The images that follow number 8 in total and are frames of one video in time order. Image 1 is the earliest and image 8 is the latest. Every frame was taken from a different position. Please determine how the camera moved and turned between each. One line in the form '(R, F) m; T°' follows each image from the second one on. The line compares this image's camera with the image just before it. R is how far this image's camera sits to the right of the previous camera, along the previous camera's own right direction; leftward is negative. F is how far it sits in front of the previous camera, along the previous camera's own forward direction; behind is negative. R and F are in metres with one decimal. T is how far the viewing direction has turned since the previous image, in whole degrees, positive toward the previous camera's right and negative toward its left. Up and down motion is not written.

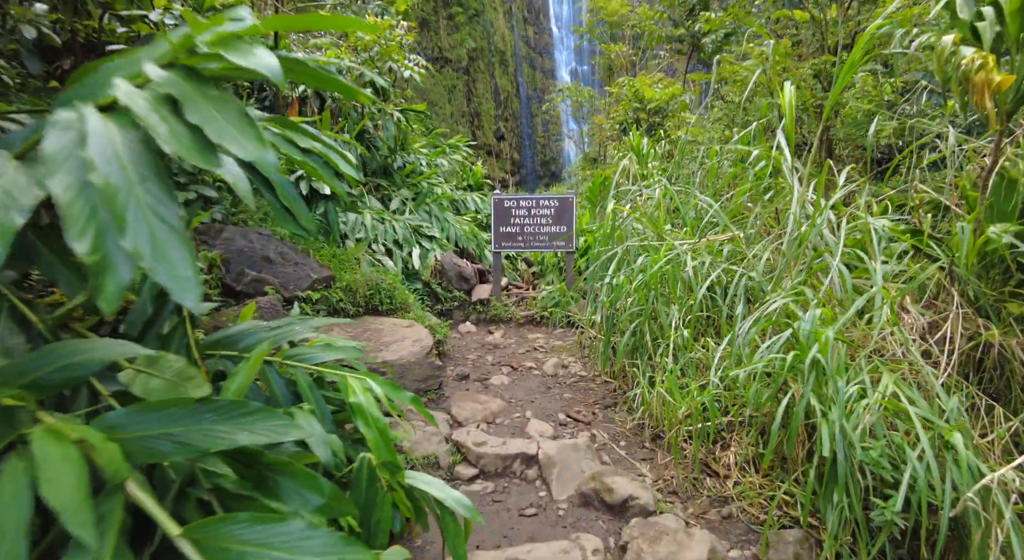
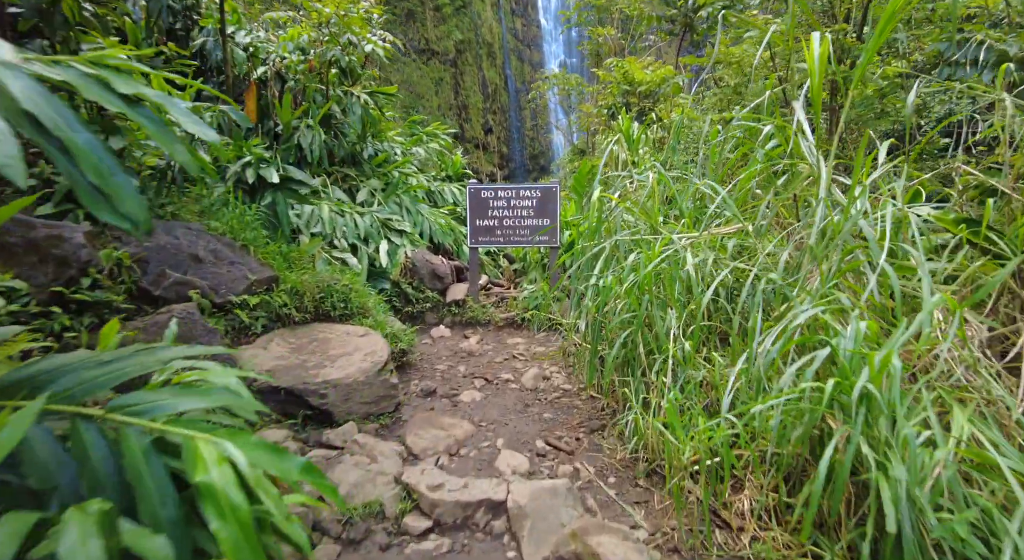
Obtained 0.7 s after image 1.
(+0.1, +0.4) m; +1°
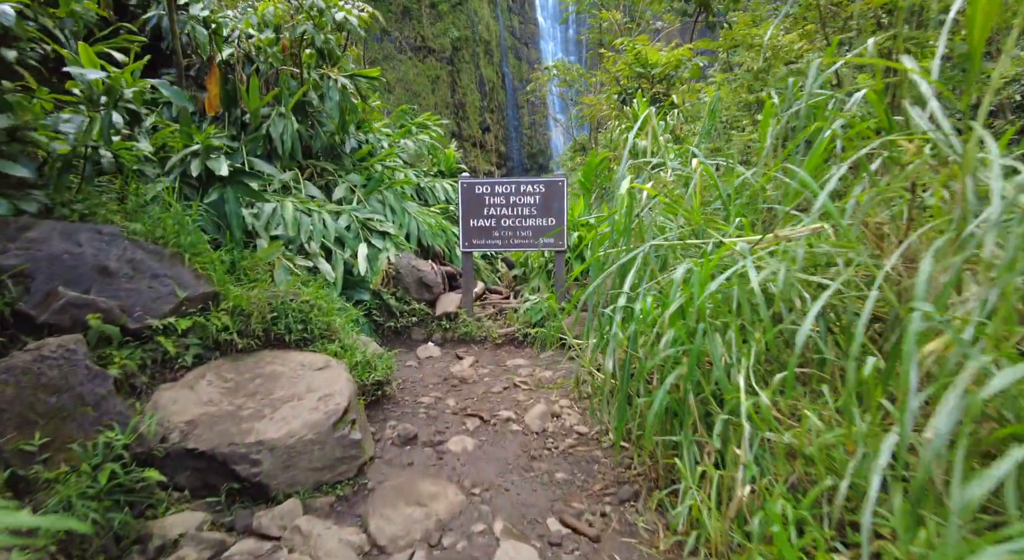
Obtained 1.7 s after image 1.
(0.0, +0.6) m; 0°
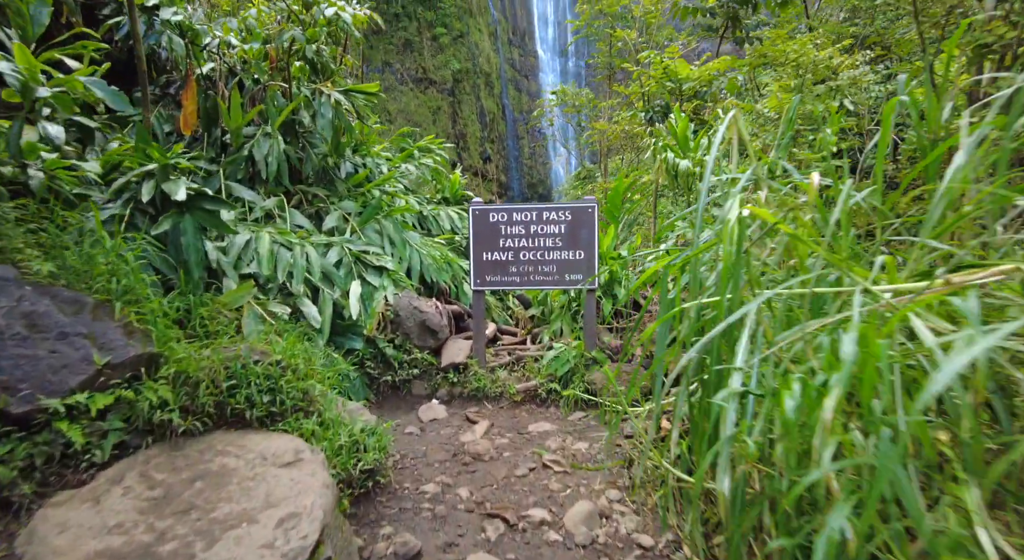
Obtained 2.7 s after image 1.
(-0.1, +0.6) m; 0°
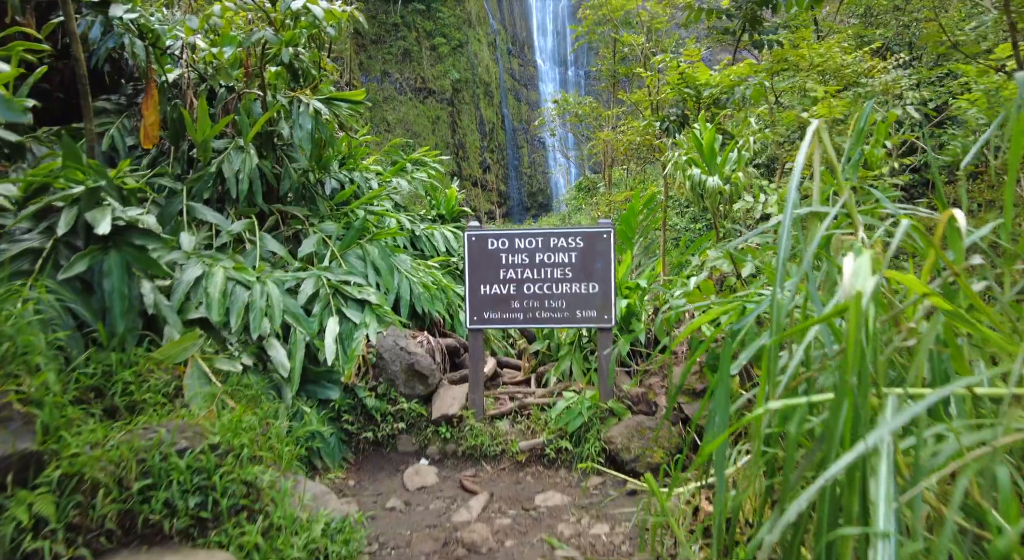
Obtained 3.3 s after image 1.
(0.0, +0.5) m; 0°
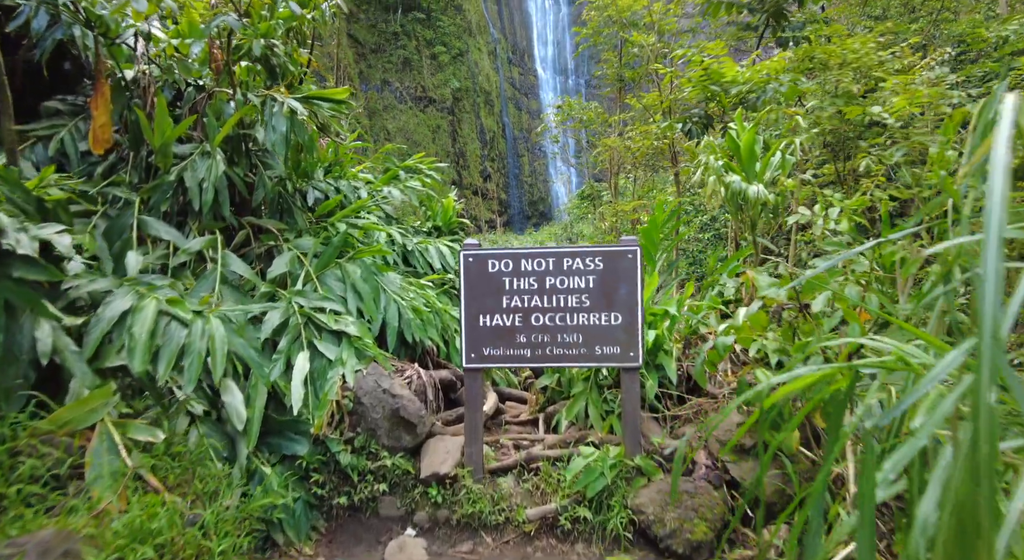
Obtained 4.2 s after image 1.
(0.0, +0.5) m; 0°
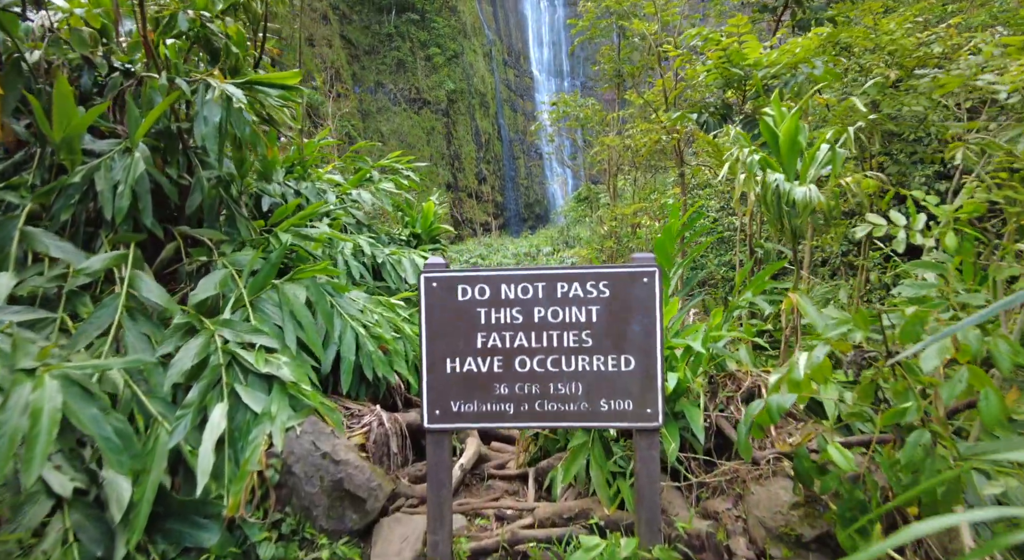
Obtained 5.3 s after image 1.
(+0.1, +0.6) m; 0°
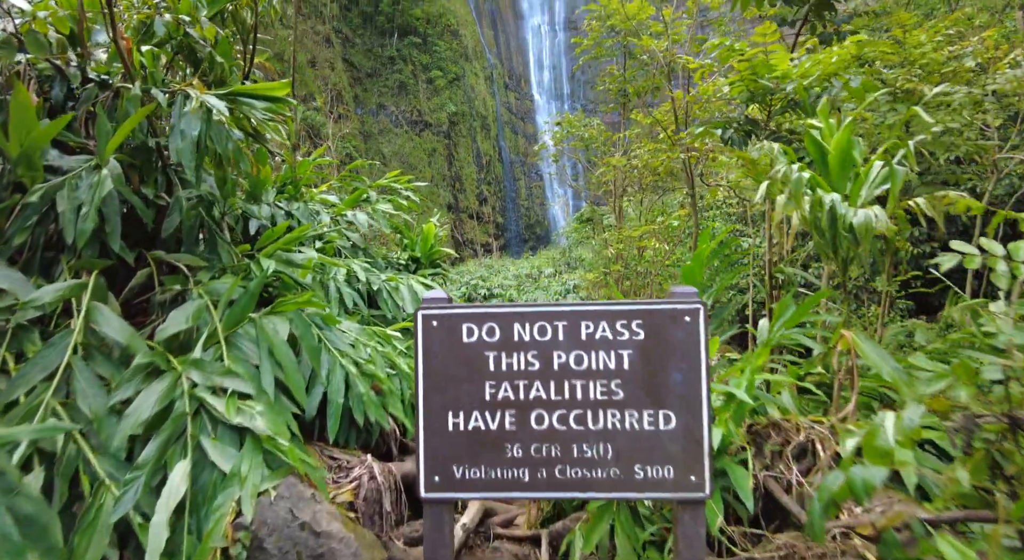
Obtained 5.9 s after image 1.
(0.0, +0.3) m; 0°
